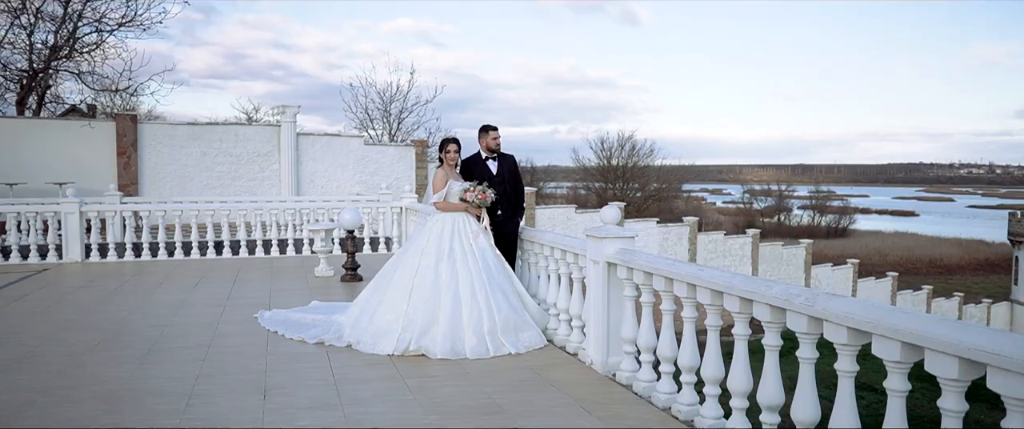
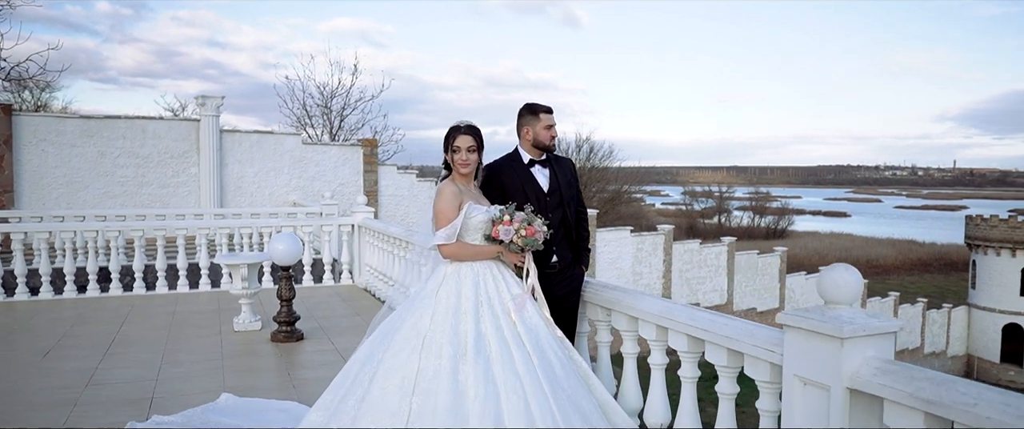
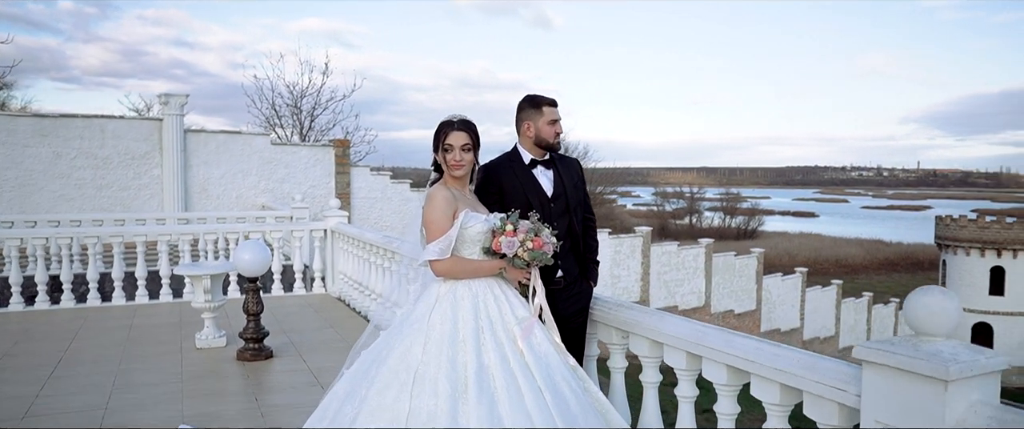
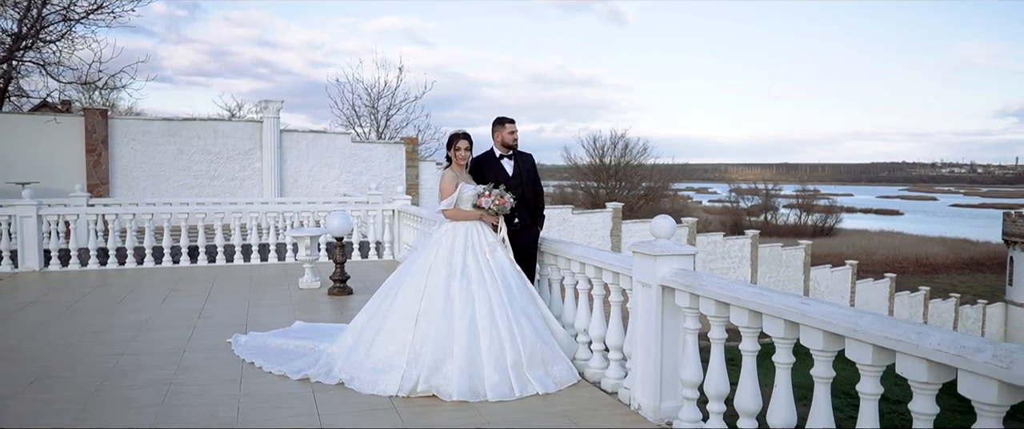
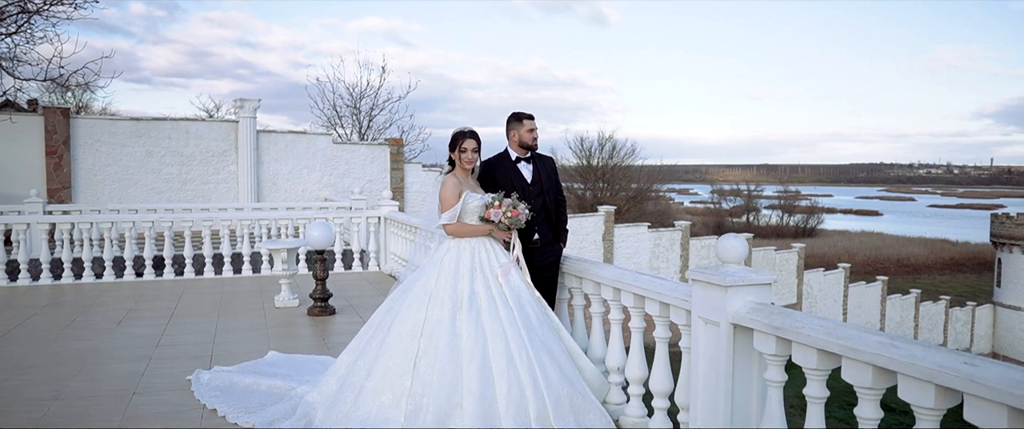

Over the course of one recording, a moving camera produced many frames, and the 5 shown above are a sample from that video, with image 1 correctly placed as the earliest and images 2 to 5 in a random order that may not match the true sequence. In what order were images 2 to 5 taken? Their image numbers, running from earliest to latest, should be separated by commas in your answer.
4, 5, 2, 3
